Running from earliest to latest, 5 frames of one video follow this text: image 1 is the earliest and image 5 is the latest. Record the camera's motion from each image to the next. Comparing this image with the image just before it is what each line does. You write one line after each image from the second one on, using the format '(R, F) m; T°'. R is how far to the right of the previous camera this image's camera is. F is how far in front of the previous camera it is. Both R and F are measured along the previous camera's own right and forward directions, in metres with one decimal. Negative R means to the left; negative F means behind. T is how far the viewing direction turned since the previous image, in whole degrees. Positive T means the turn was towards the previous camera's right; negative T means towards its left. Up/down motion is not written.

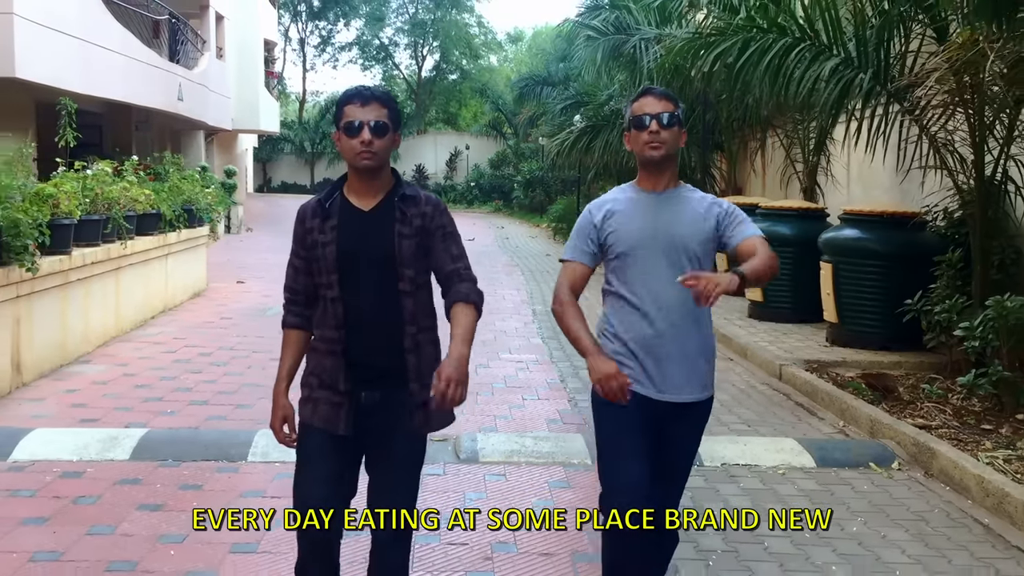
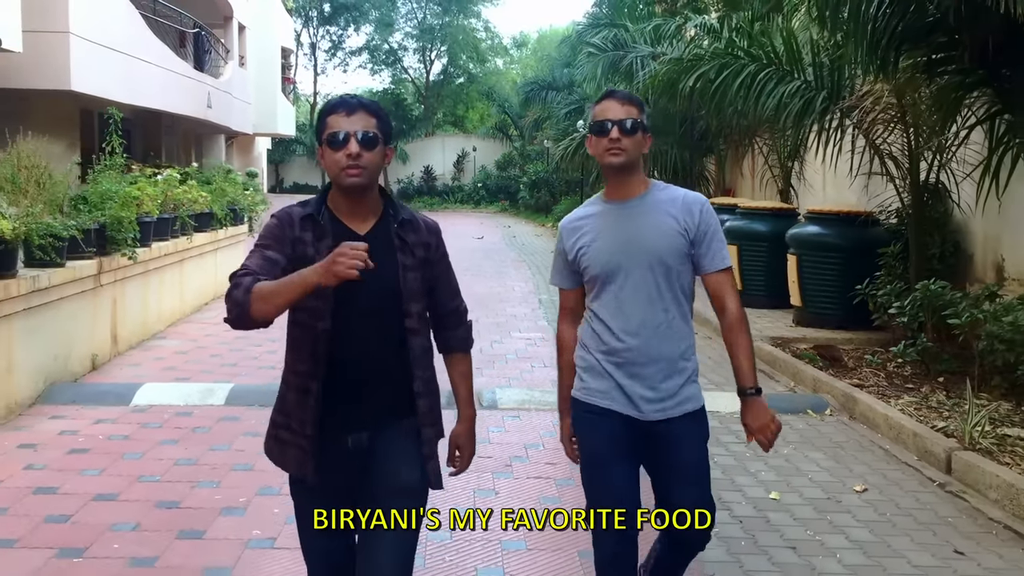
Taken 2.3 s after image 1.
(0.0, -1.3) m; 0°
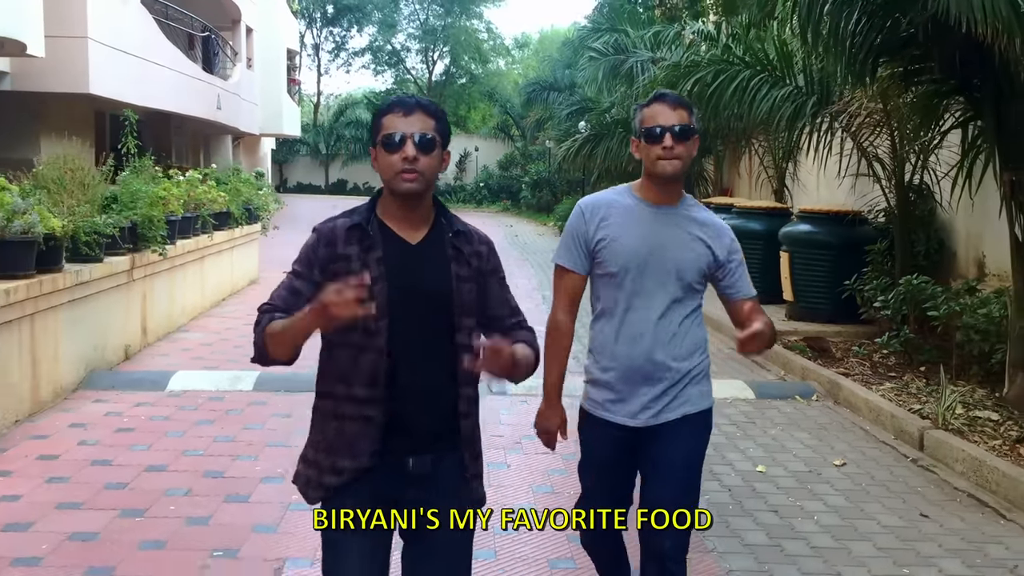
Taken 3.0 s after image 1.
(-0.1, -0.5) m; 0°
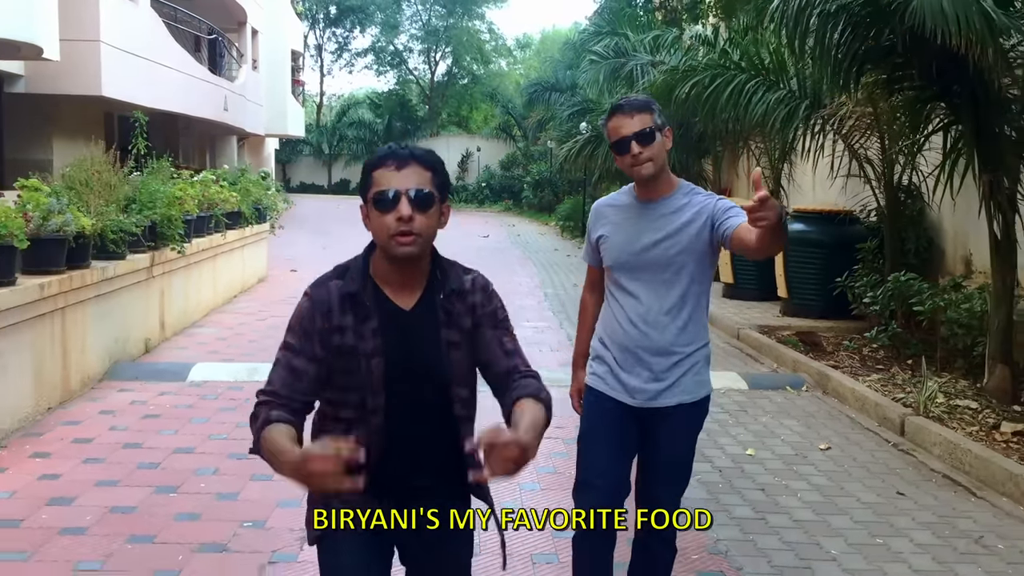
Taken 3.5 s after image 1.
(0.0, -0.3) m; 0°
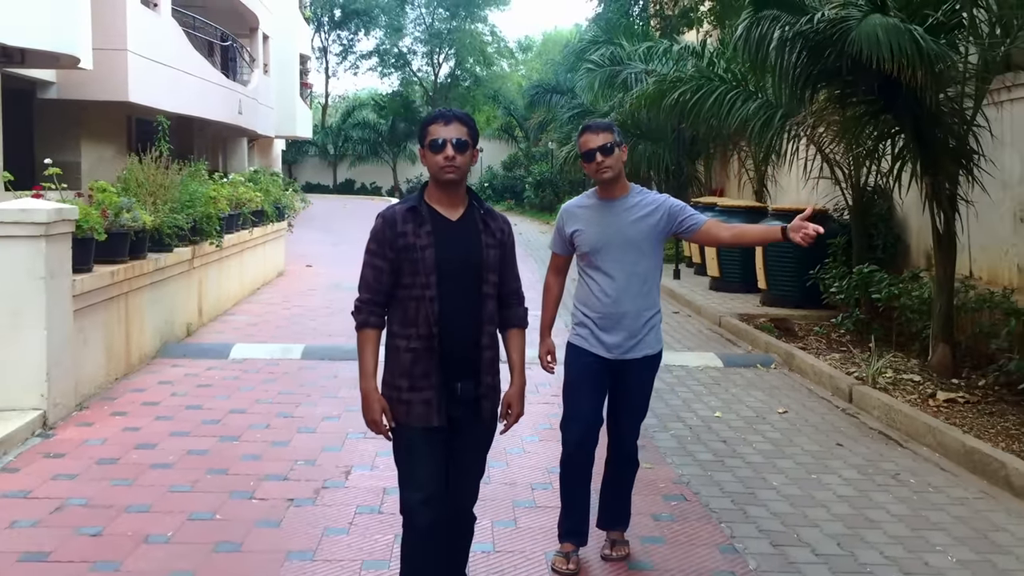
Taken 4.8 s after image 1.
(0.0, -1.0) m; 0°
